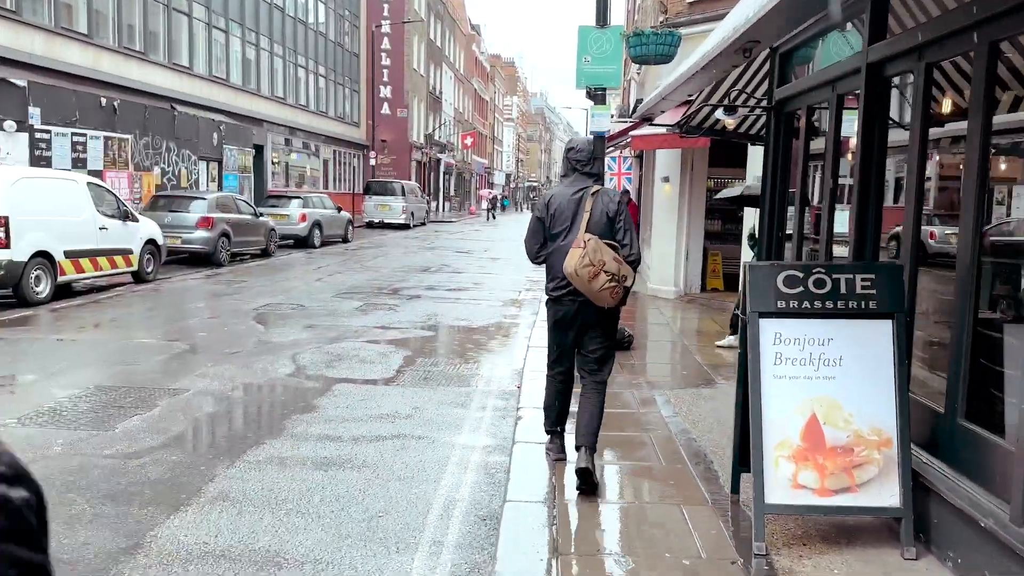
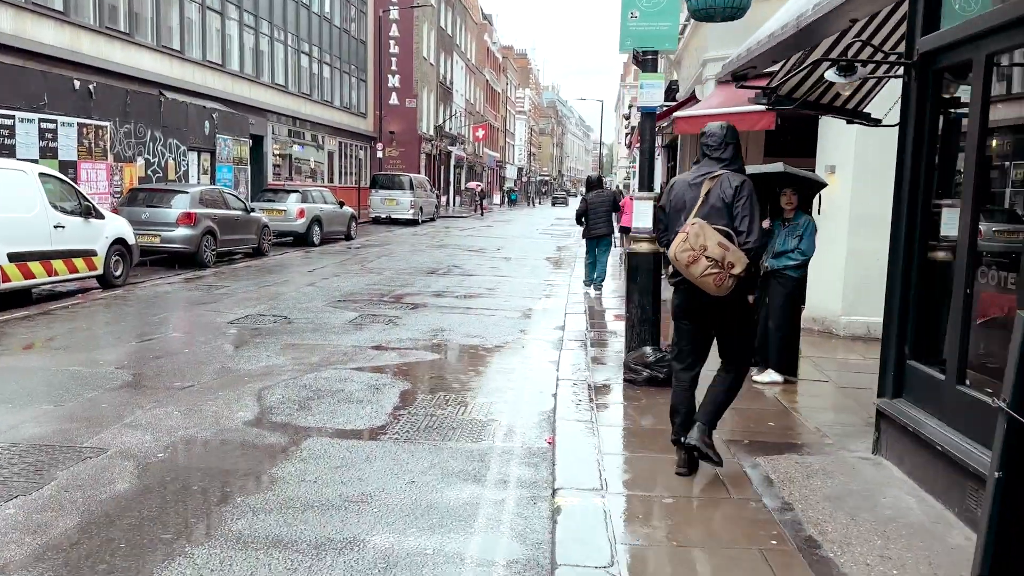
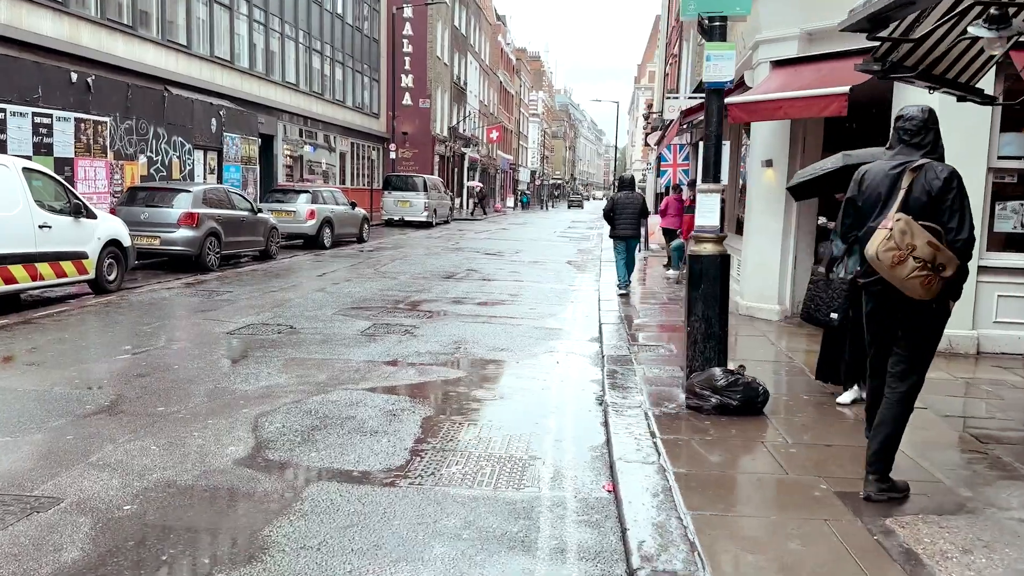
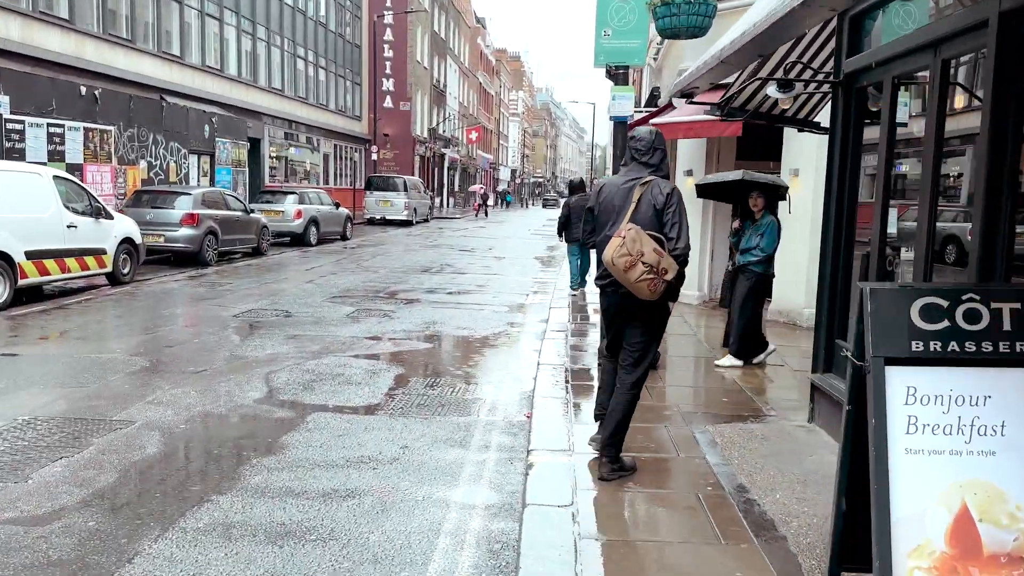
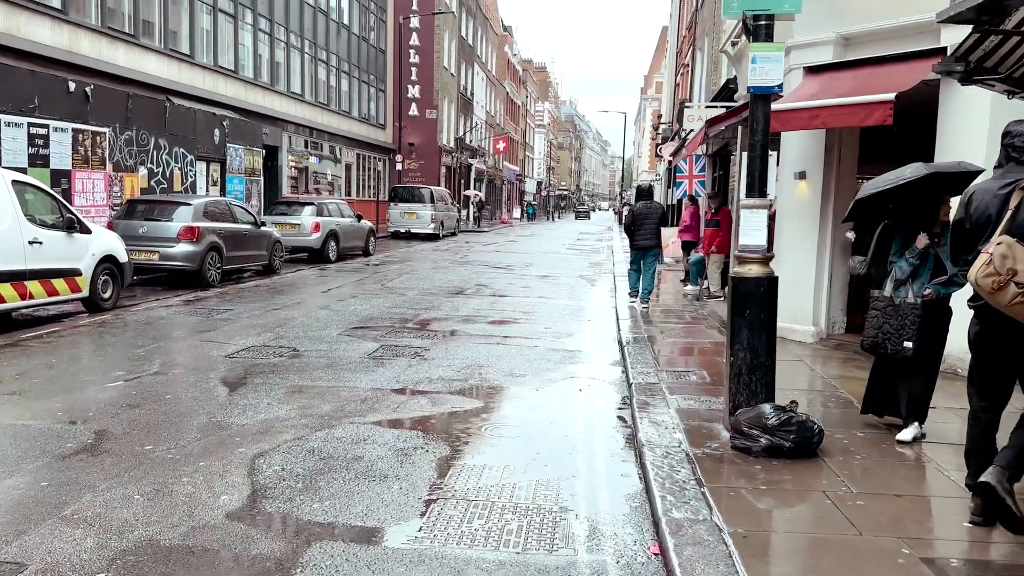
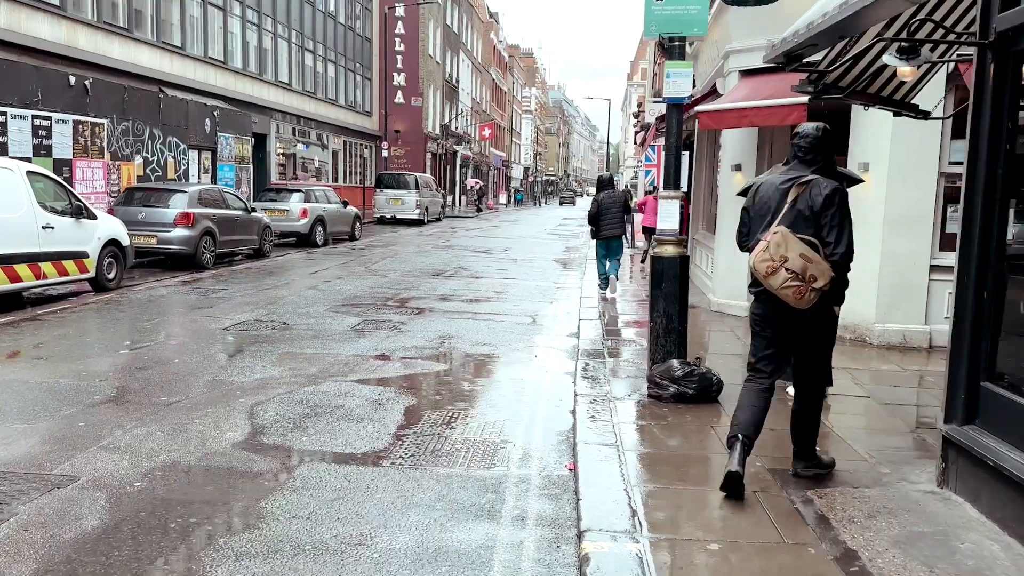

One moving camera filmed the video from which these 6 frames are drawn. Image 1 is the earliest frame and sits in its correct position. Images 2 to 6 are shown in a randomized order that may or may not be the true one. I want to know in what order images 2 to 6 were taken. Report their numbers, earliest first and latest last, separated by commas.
4, 2, 6, 3, 5
